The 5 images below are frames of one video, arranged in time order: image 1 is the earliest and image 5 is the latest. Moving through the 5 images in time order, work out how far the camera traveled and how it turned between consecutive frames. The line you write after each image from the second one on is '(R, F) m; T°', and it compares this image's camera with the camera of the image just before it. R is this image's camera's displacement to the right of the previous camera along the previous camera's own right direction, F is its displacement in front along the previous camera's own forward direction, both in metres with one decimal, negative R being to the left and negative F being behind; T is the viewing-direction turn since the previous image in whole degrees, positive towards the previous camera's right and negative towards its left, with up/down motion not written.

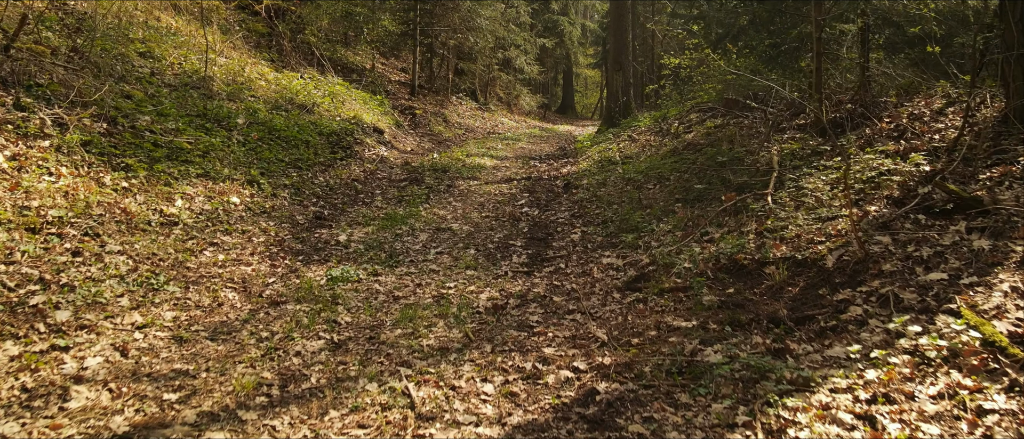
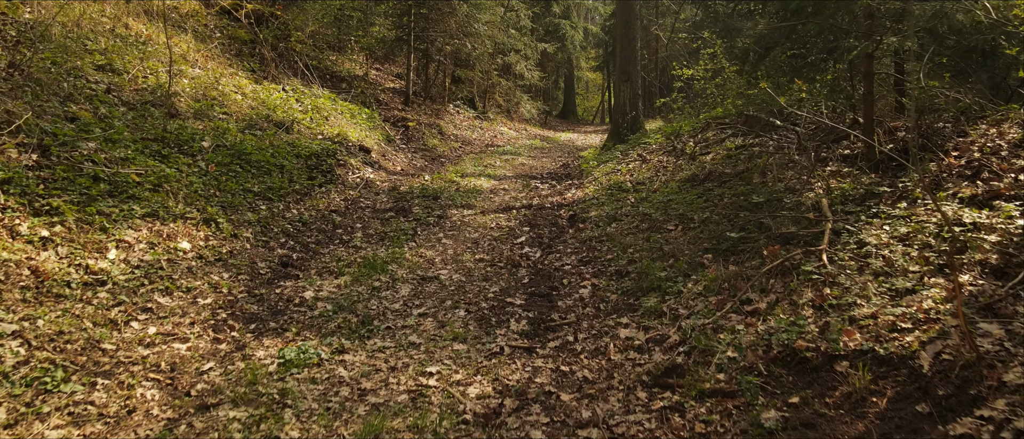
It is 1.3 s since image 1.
(0.0, +1.2) m; 0°
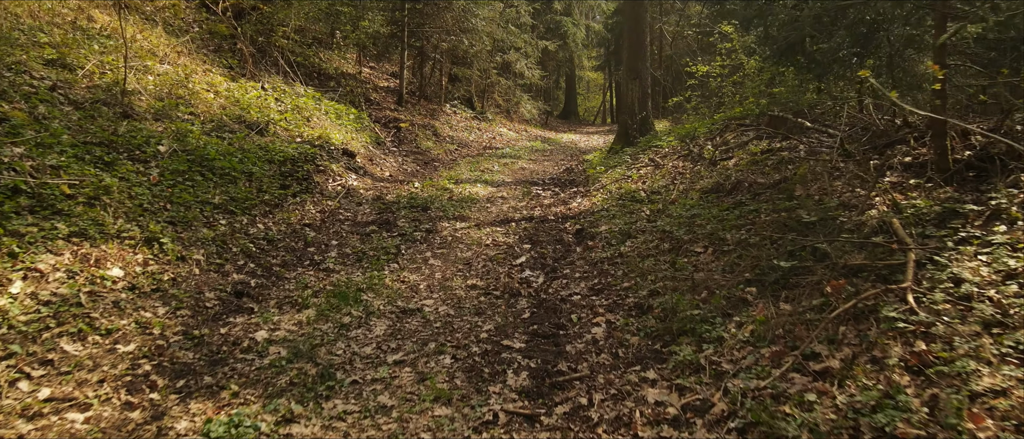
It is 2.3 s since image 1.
(0.0, +1.2) m; 0°
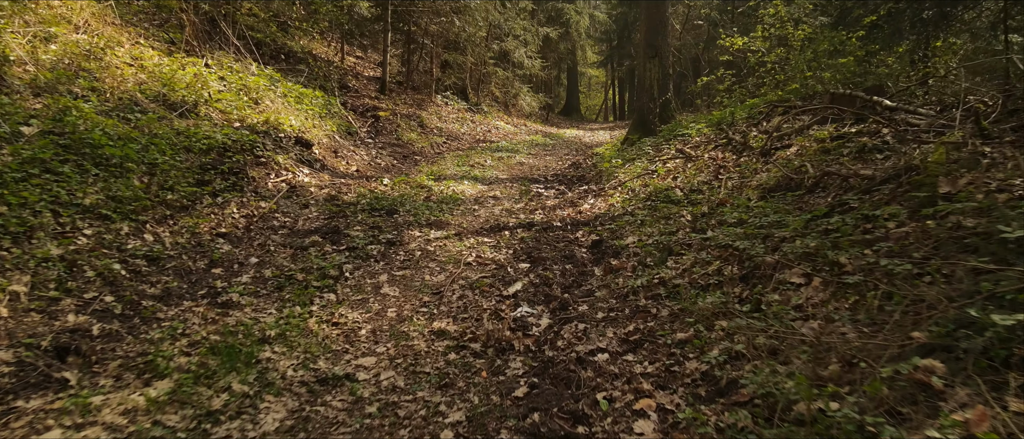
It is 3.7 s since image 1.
(+0.1, +2.3) m; 0°
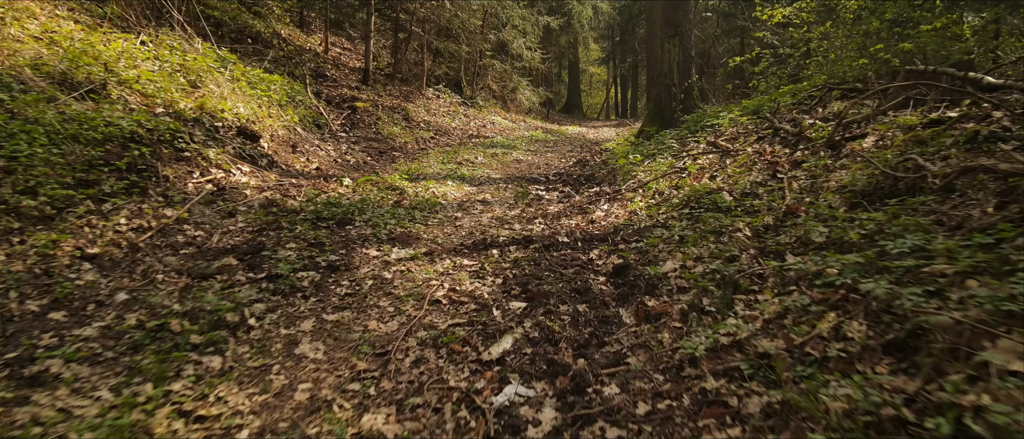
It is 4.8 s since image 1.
(+0.1, +1.8) m; 0°
